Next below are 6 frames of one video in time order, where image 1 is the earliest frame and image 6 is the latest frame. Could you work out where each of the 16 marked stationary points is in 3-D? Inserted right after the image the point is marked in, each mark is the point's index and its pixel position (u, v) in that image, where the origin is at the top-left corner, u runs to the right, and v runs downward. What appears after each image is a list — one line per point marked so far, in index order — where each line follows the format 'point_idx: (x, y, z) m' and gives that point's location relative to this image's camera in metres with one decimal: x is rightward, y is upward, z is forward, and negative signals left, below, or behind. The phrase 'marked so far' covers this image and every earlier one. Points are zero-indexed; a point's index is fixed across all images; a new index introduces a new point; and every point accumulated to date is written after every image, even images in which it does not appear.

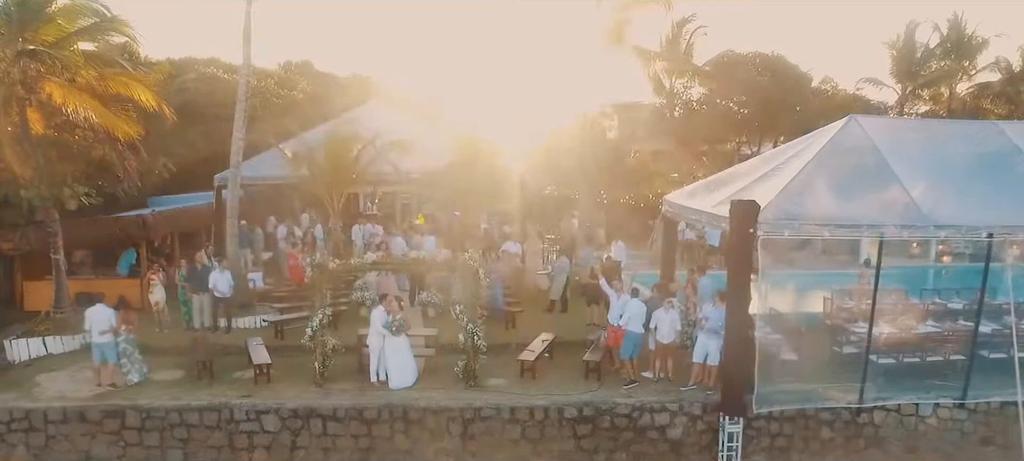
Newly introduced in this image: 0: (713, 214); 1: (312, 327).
0: (+3.1, +0.2, +12.3) m
1: (-2.9, -1.4, +11.4) m
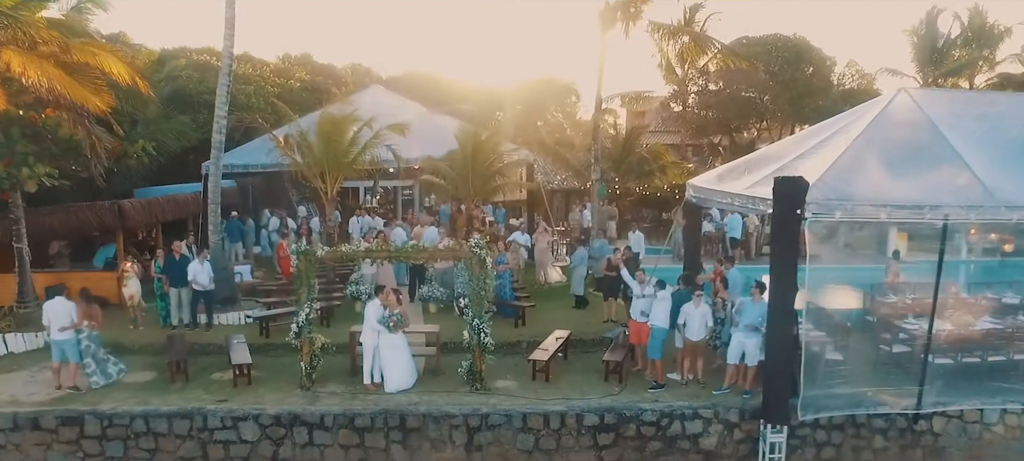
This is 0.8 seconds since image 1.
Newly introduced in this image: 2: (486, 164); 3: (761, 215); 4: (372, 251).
0: (+3.2, +0.5, +11.0) m
1: (-2.7, -1.2, +10.1) m
2: (-0.6, +1.5, +17.3) m
3: (+3.3, +0.2, +10.5) m
4: (-1.8, -0.2, +10.1) m
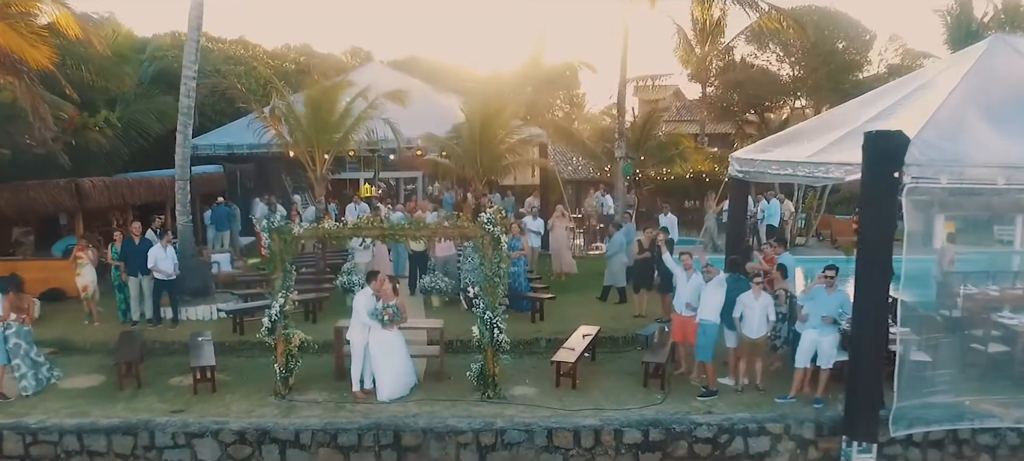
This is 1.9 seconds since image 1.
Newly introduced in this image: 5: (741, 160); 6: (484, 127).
0: (+3.5, +0.7, +9.1) m
1: (-2.5, -0.9, +8.3) m
2: (-0.3, +1.7, +15.5) m
3: (+3.5, +0.5, +8.7) m
4: (-1.6, 0.0, +8.3) m
5: (+3.2, +1.0, +11.2) m
6: (-0.5, +2.0, +15.4) m
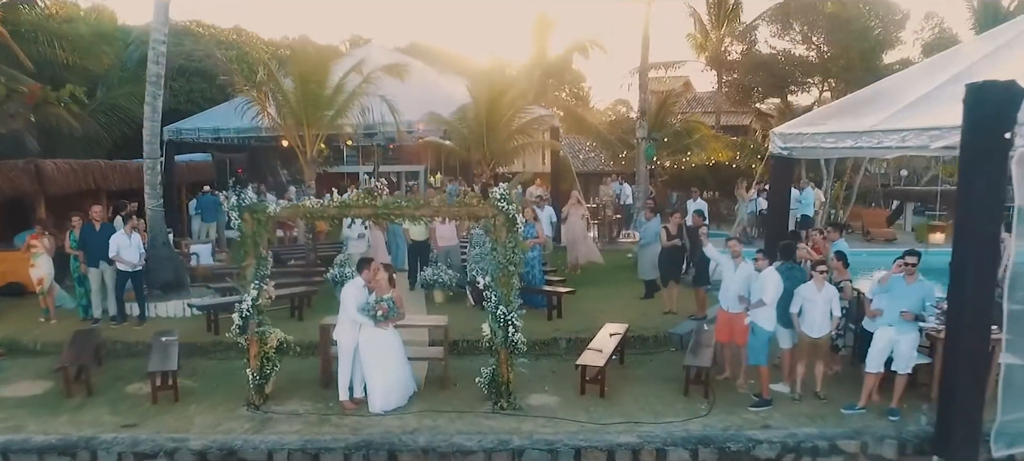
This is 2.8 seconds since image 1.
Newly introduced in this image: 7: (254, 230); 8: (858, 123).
0: (+3.6, +0.9, +7.8) m
1: (-2.4, -0.7, +6.9) m
2: (-0.2, +1.9, +14.1) m
3: (+3.6, +0.7, +7.3) m
4: (-1.4, +0.2, +6.9) m
5: (+3.4, +1.2, +9.8) m
6: (-0.4, +2.2, +14.0) m
7: (-2.2, 0.0, +6.9) m
8: (+3.7, +1.1, +8.6) m
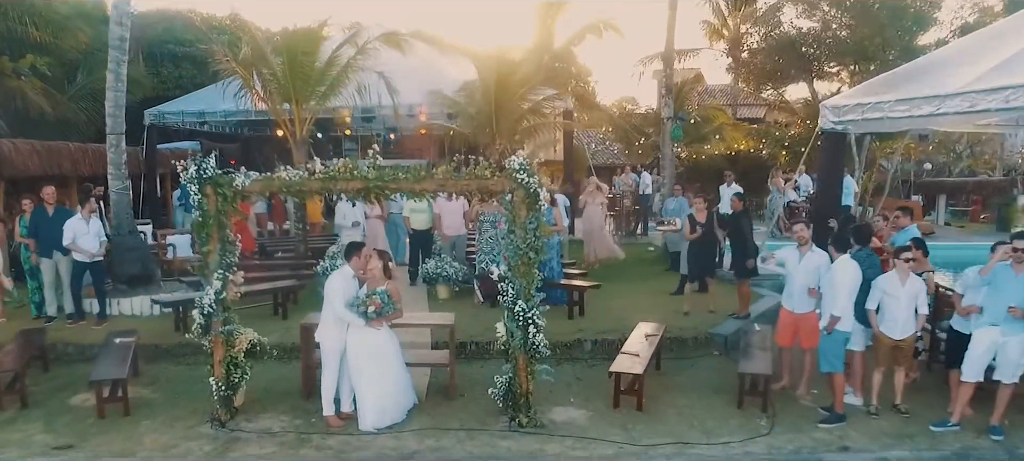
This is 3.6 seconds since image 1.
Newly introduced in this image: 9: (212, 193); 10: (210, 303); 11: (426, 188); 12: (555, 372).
0: (+3.8, +1.1, +6.5) m
1: (-2.2, -0.5, +5.7) m
2: (0.0, +2.1, +12.9) m
3: (+3.8, +0.8, +6.1) m
4: (-1.3, +0.4, +5.7) m
5: (+3.5, +1.3, +8.5) m
6: (-0.2, +2.3, +12.8) m
7: (-2.1, +0.2, +5.7) m
8: (+3.9, +1.3, +7.3) m
9: (-2.1, +0.3, +5.6) m
10: (-2.1, -0.5, +5.7) m
11: (-0.6, +0.3, +5.7) m
12: (+0.4, -1.2, +6.9) m
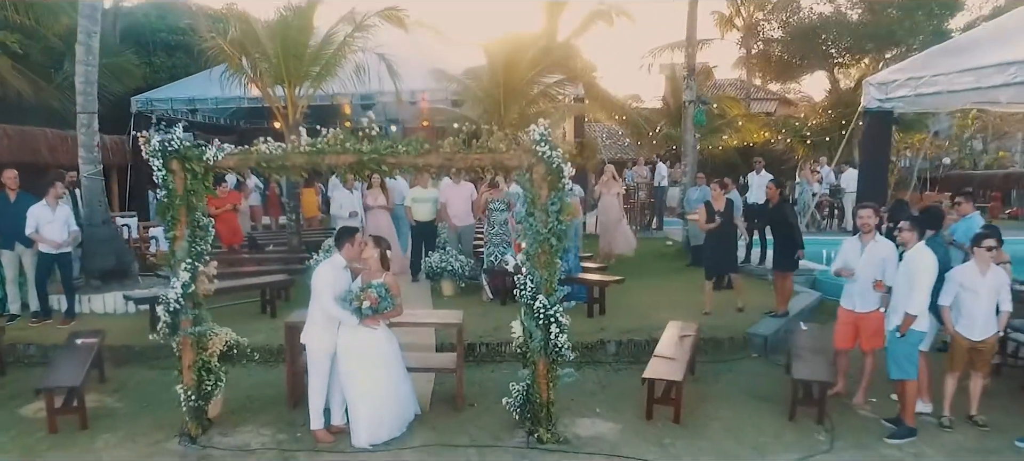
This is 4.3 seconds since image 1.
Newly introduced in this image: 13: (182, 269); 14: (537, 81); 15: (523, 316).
0: (+3.9, +1.2, +5.7) m
1: (-2.1, -0.4, +4.9) m
2: (+0.1, +2.2, +12.1) m
3: (+3.9, +0.9, +5.2) m
4: (-1.1, +0.5, +4.9) m
5: (+3.7, +1.5, +7.7) m
6: (0.0, +2.4, +11.9) m
7: (-2.0, +0.3, +4.8) m
8: (+4.0, +1.4, +6.5) m
9: (-2.0, +0.4, +4.8) m
10: (-2.0, -0.4, +4.8) m
11: (-0.5, +0.4, +4.9) m
12: (+0.5, -1.1, +6.1) m
13: (-2.0, -0.2, +4.9) m
14: (+0.4, +2.3, +12.3) m
15: (+0.1, -0.5, +5.0) m
